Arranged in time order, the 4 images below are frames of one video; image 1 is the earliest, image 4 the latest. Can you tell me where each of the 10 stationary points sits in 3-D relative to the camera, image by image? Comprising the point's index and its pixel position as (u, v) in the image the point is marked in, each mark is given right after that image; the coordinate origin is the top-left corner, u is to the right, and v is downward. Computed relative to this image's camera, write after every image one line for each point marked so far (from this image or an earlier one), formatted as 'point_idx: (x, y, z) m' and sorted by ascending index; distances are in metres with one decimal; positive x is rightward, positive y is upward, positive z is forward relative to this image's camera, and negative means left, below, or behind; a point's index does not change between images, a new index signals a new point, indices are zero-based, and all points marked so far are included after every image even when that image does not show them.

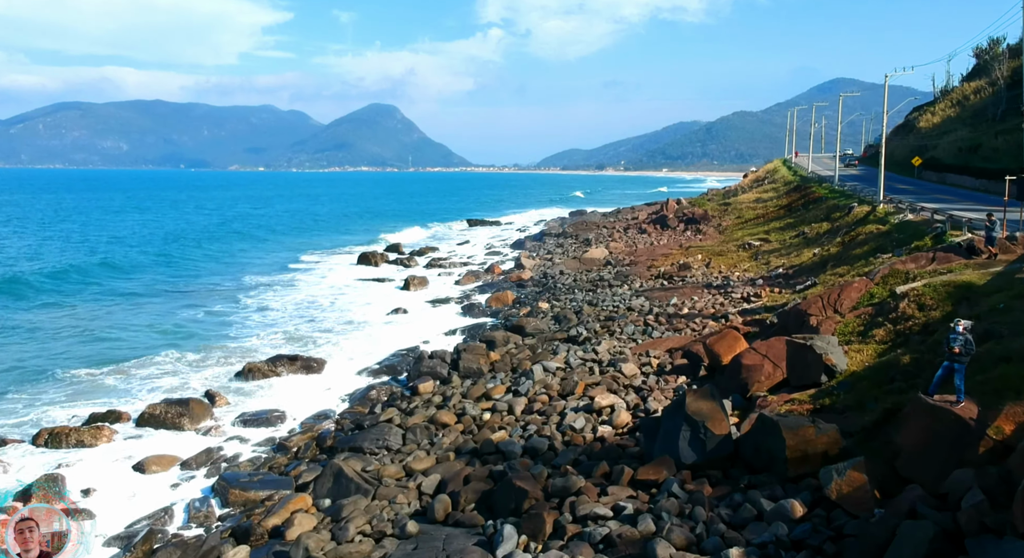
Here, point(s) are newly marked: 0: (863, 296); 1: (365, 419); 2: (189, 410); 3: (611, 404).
0: (+6.2, -0.3, +16.0) m
1: (-2.8, -2.7, +17.4) m
2: (-6.5, -2.6, +18.2) m
3: (+1.6, -2.1, +15.0) m
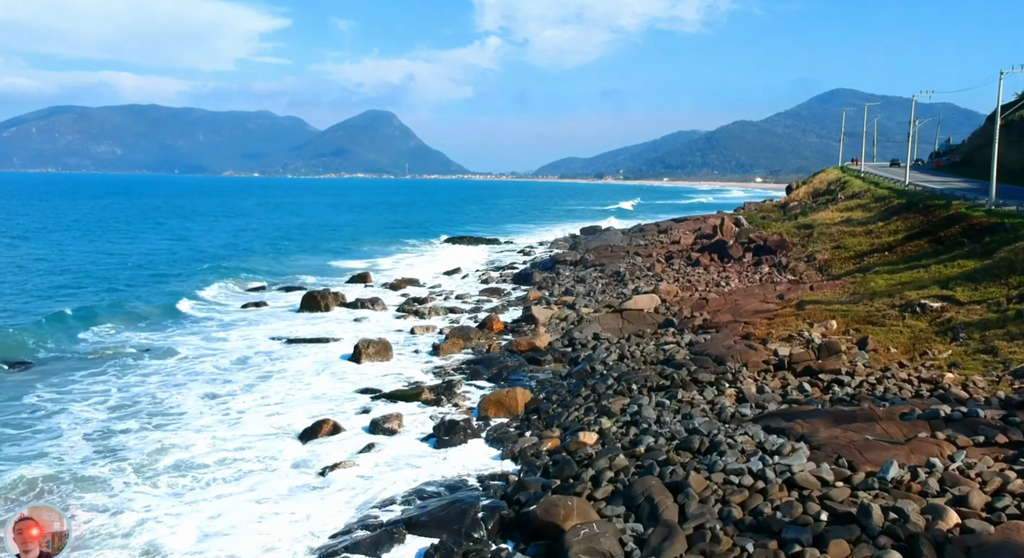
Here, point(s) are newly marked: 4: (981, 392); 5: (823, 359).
0: (+6.5, -2.1, +1.3) m
1: (-2.5, -4.4, +2.6) m
2: (-6.2, -4.4, +3.5) m
3: (+2.0, -3.8, +0.3) m
4: (+8.0, -1.9, +15.3) m
5: (+6.7, -1.7, +19.4) m
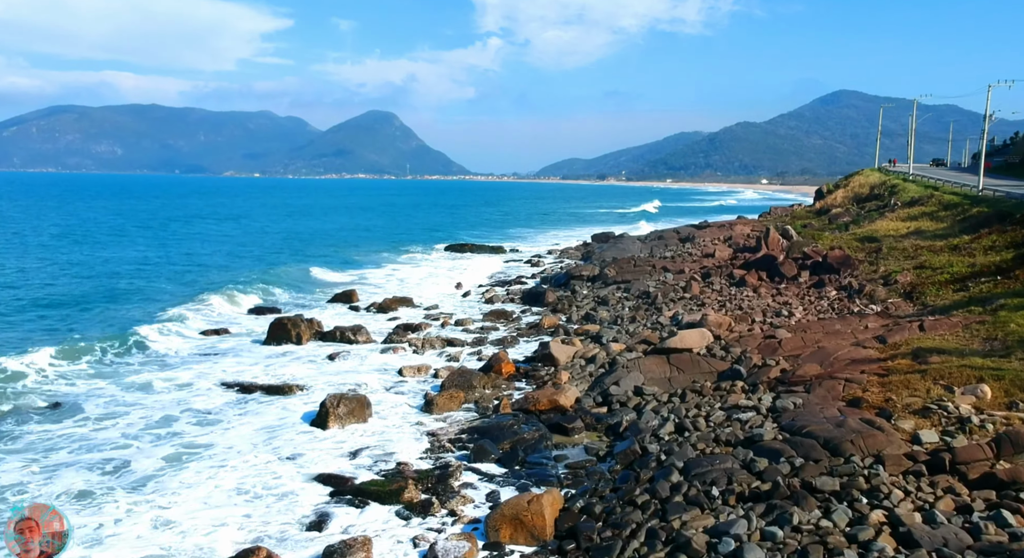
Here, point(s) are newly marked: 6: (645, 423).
0: (+6.9, -2.9, -5.2) m
1: (-2.2, -5.2, -3.9) m
2: (-5.8, -5.1, -3.1) m
3: (+2.3, -4.6, -6.3) m
4: (+8.3, -2.7, +8.8) m
5: (+7.0, -2.5, +12.9) m
6: (+2.7, -2.9, +18.2) m
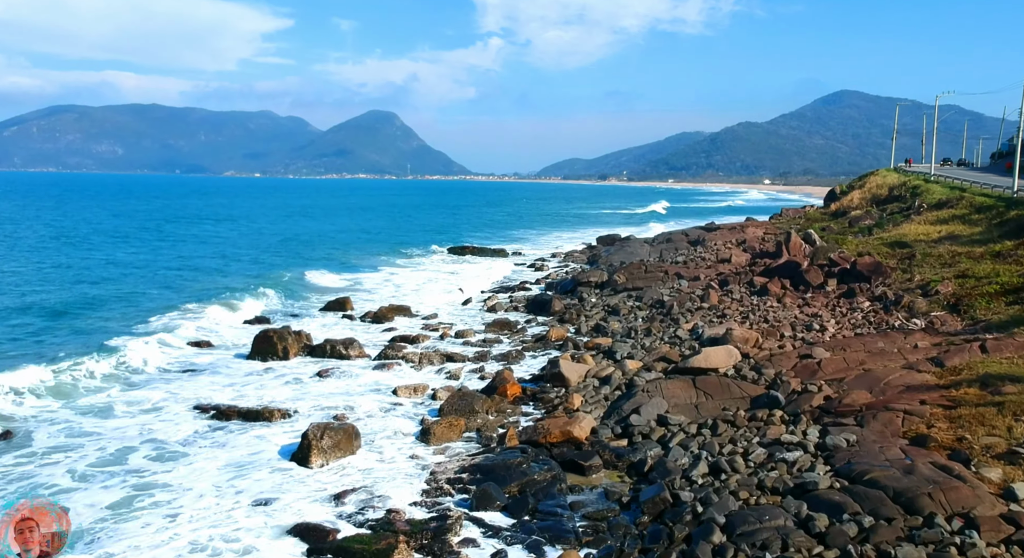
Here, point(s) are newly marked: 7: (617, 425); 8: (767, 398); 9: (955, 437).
0: (+7.0, -3.2, -7.7) m
1: (-2.0, -5.5, -6.3) m
2: (-5.7, -5.4, -5.5) m
3: (+2.4, -4.9, -8.7) m
4: (+8.4, -3.0, +6.3) m
5: (+7.2, -2.8, +10.5) m
6: (+2.8, -3.1, +15.8) m
7: (+2.1, -2.9, +18.4) m
8: (+5.1, -2.5, +18.3) m
9: (+7.1, -2.4, +14.4) m
